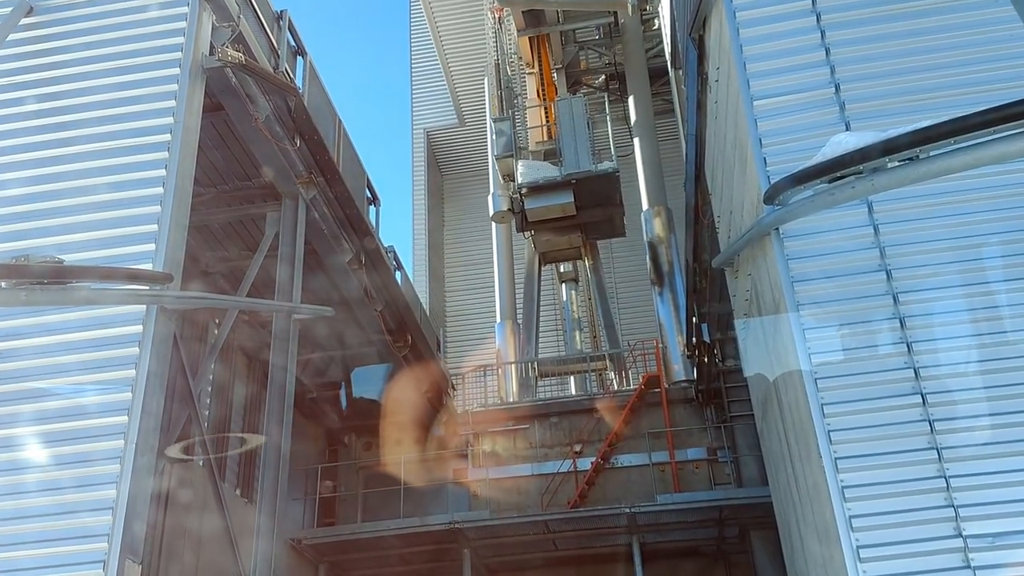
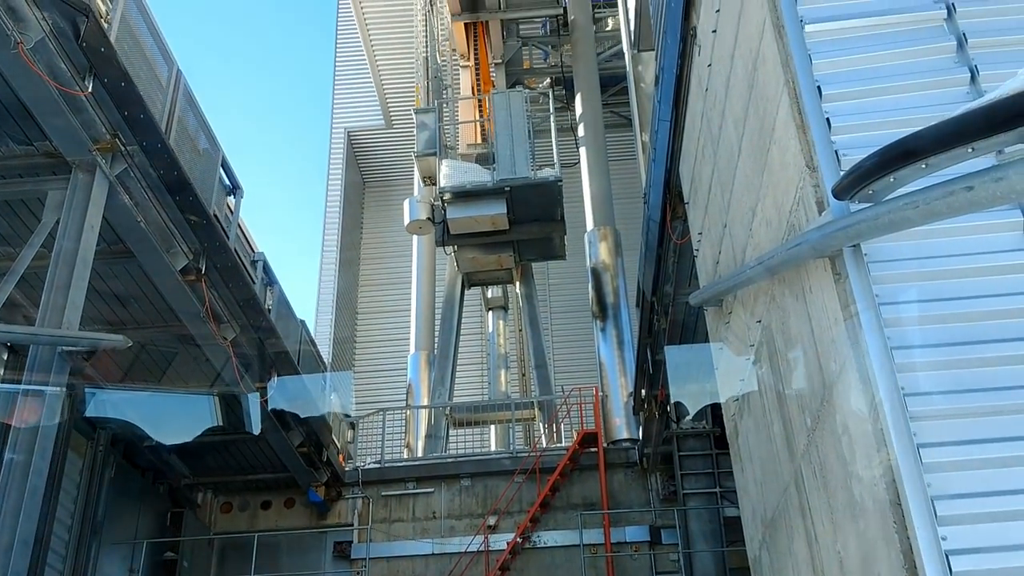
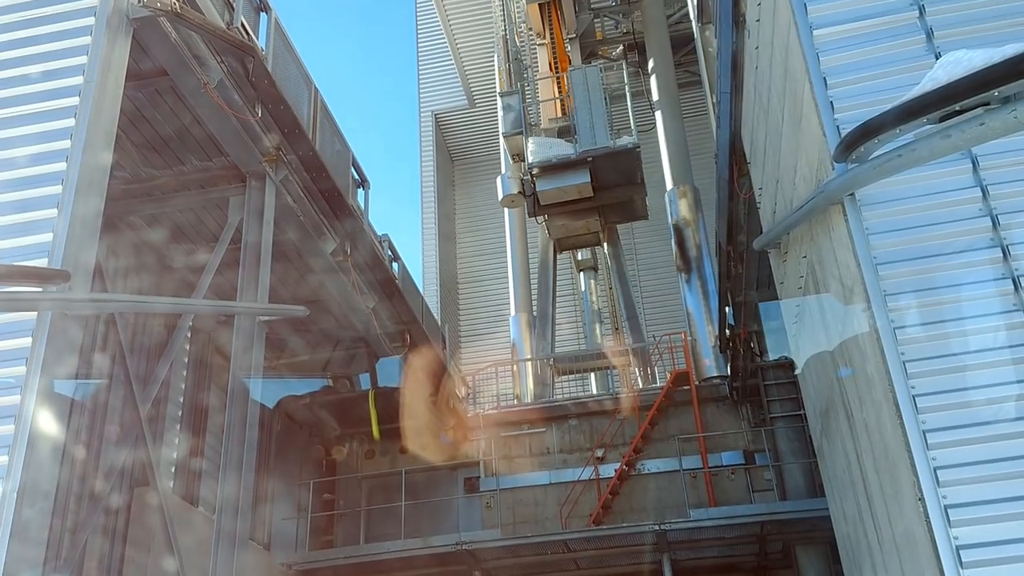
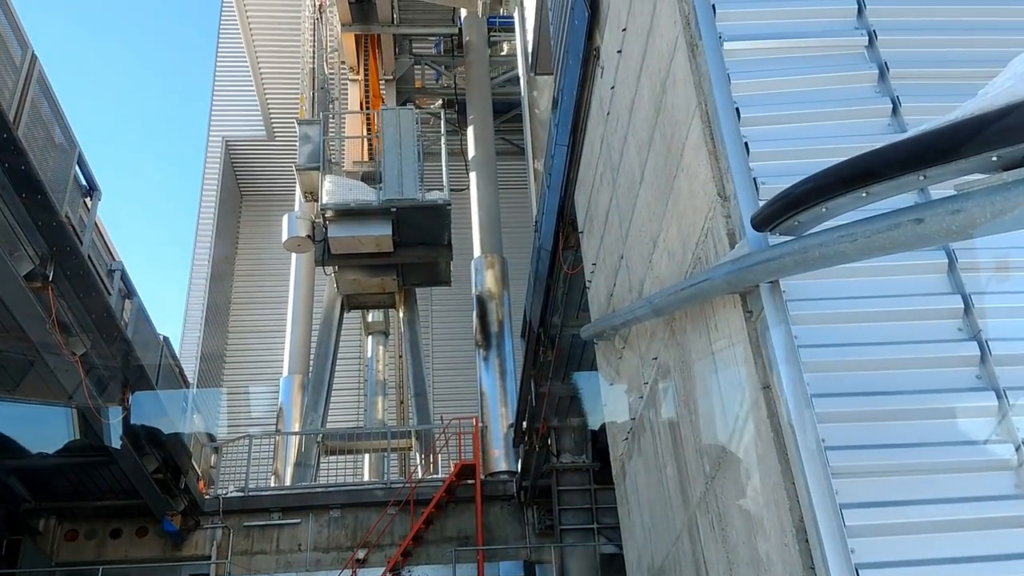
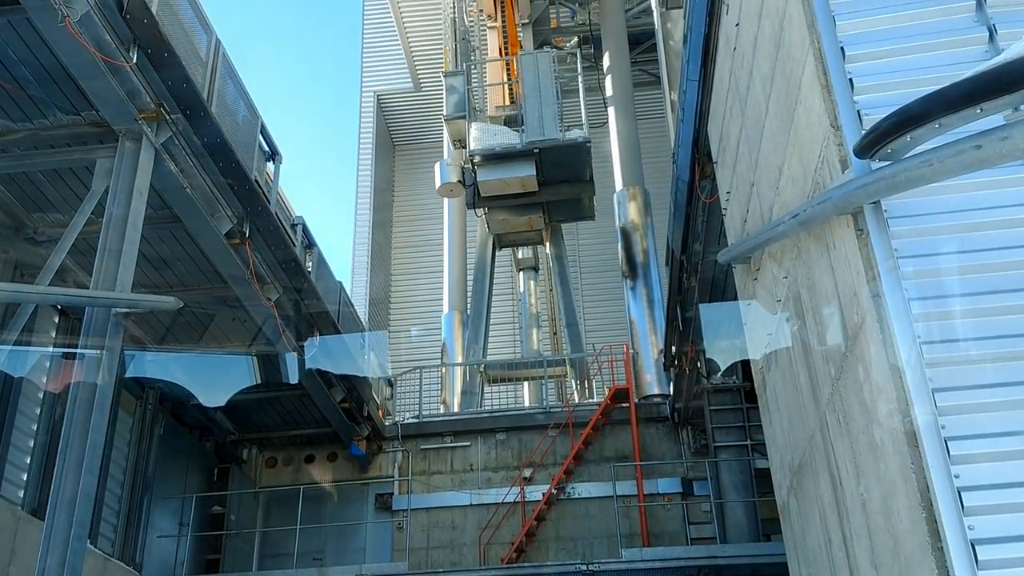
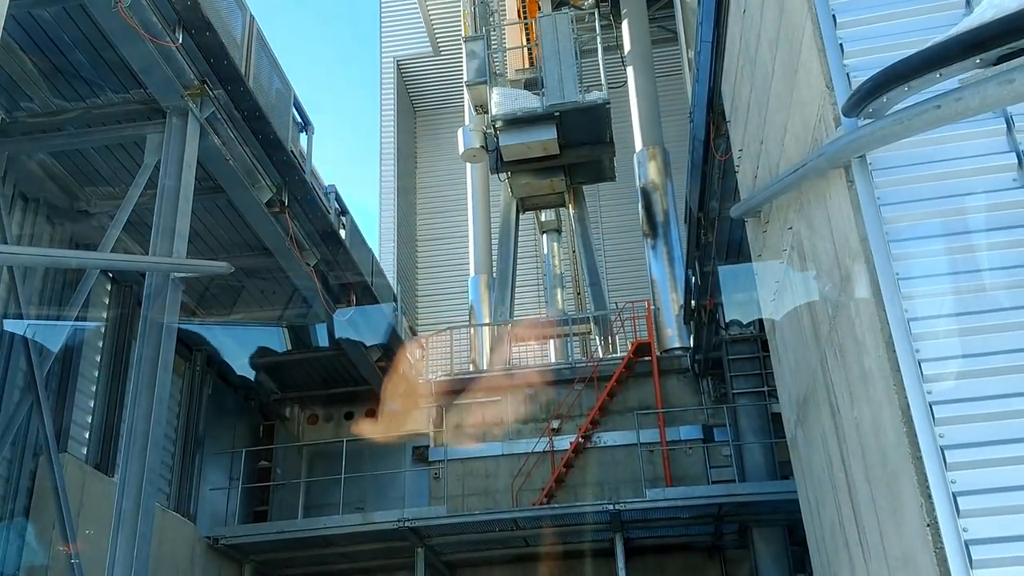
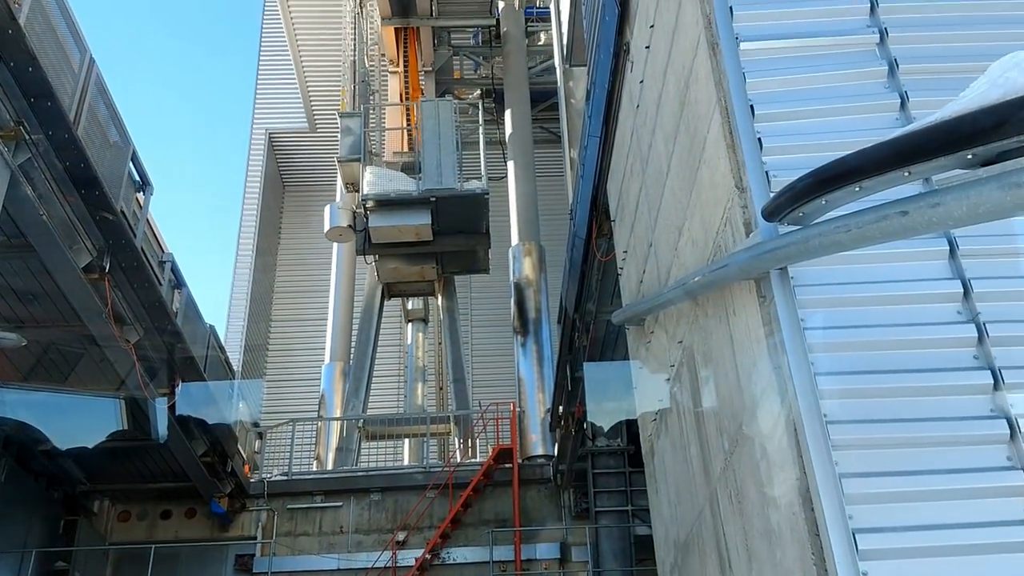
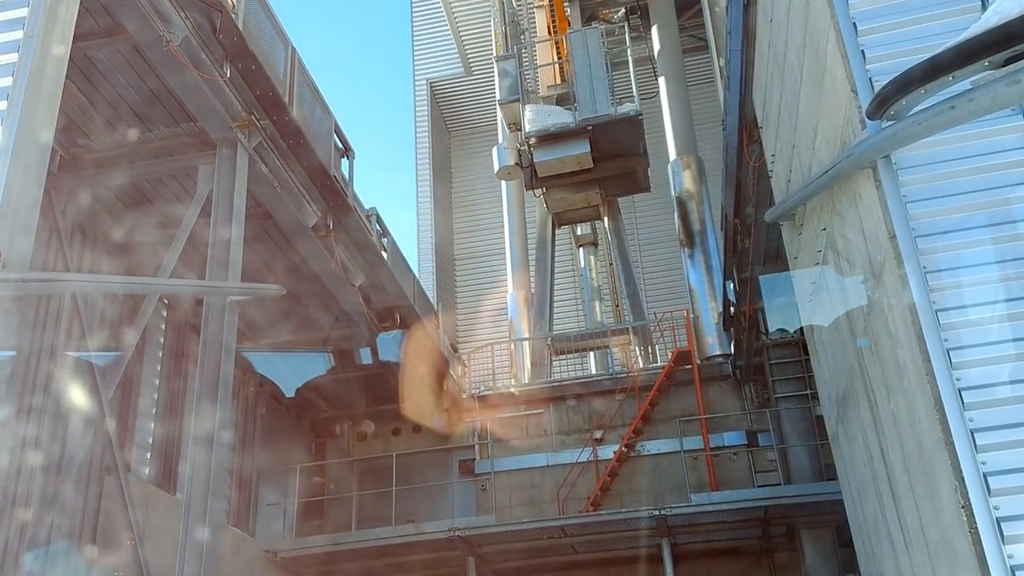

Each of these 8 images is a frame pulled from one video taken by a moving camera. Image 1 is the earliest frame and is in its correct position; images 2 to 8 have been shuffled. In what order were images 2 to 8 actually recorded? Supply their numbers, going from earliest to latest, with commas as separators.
3, 8, 6, 5, 2, 7, 4
